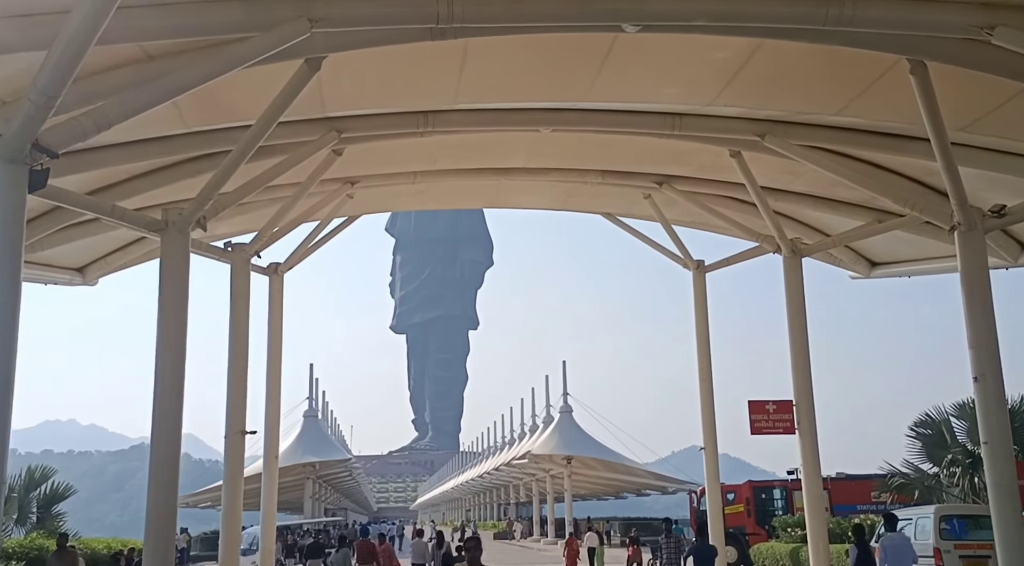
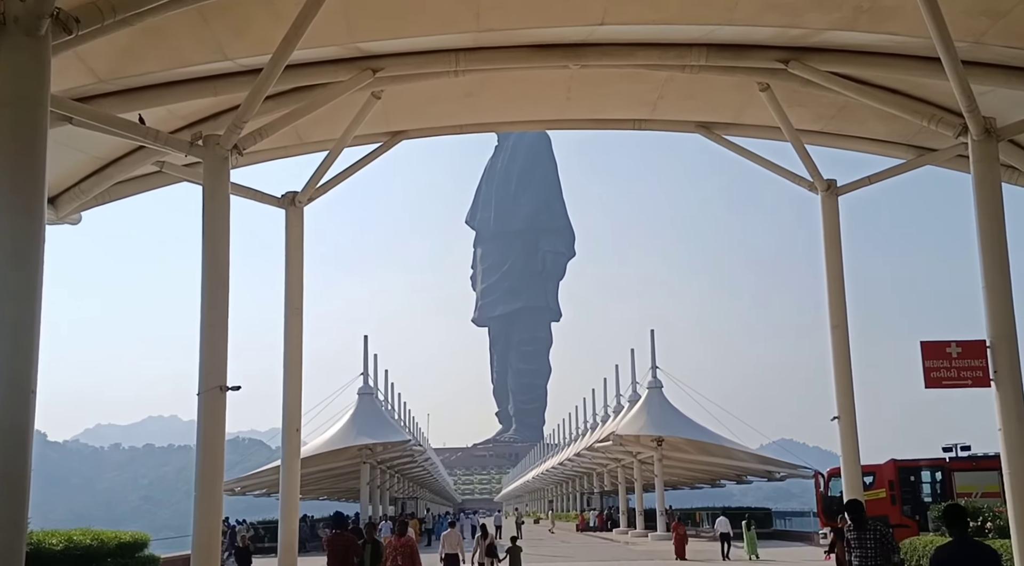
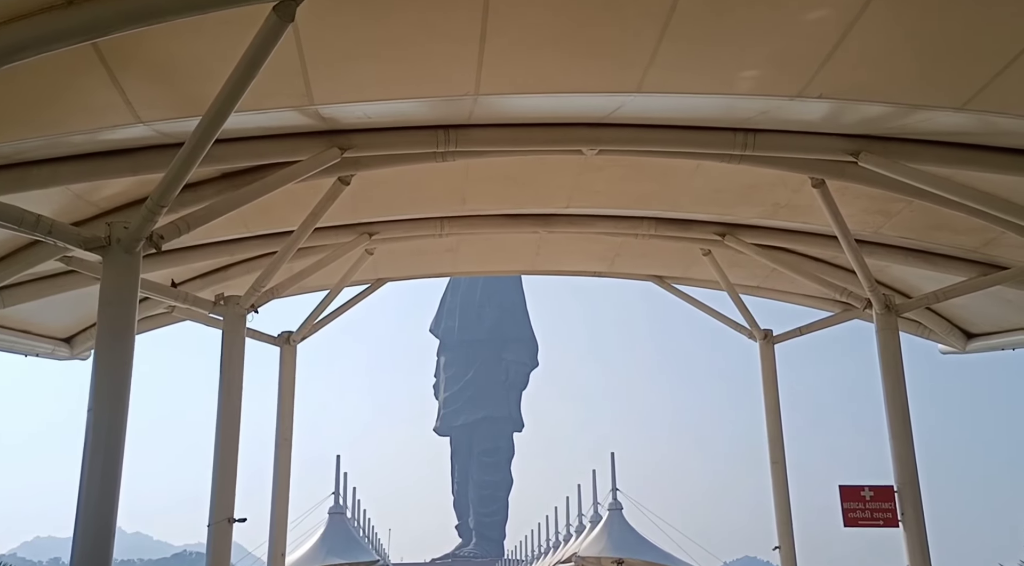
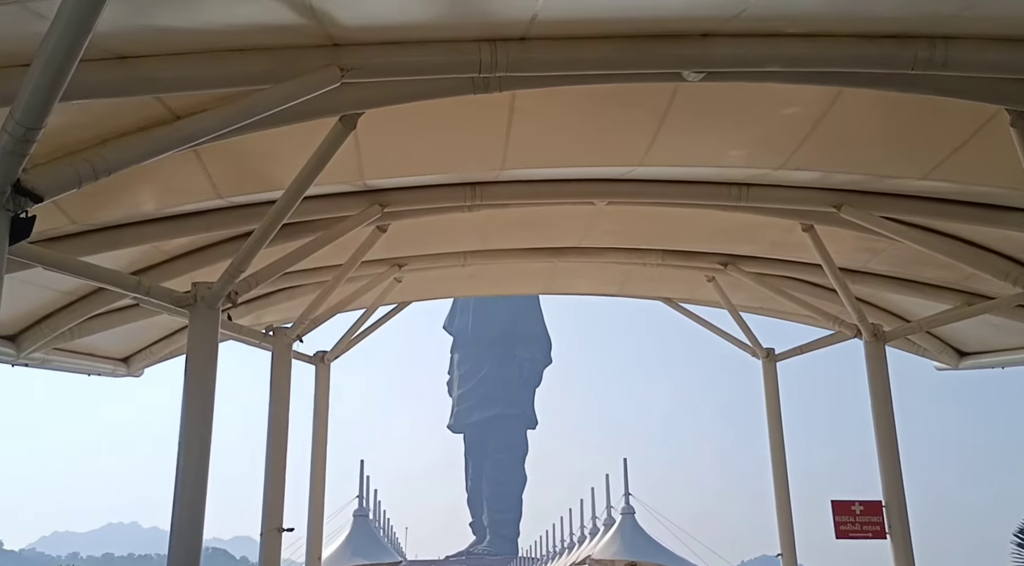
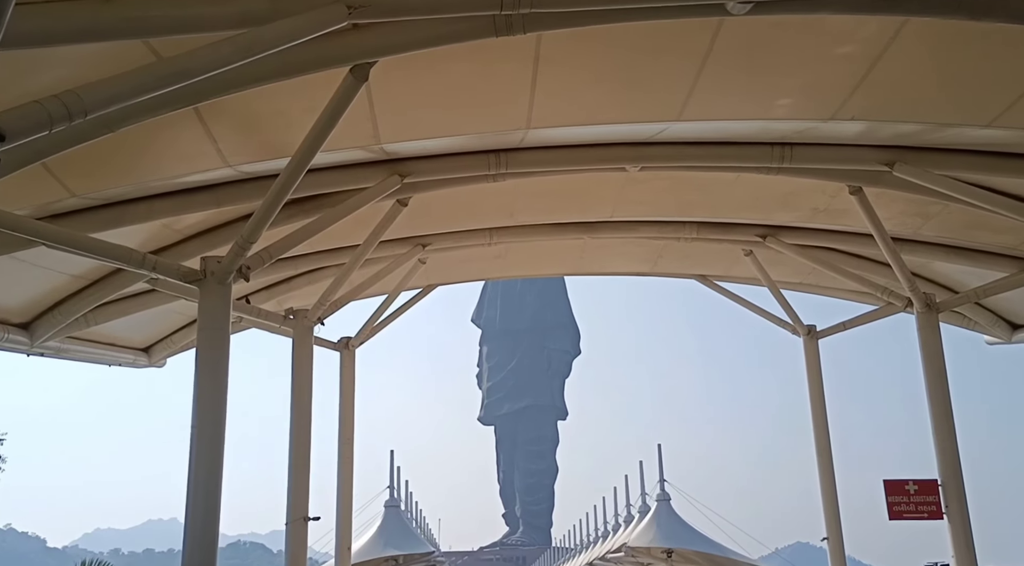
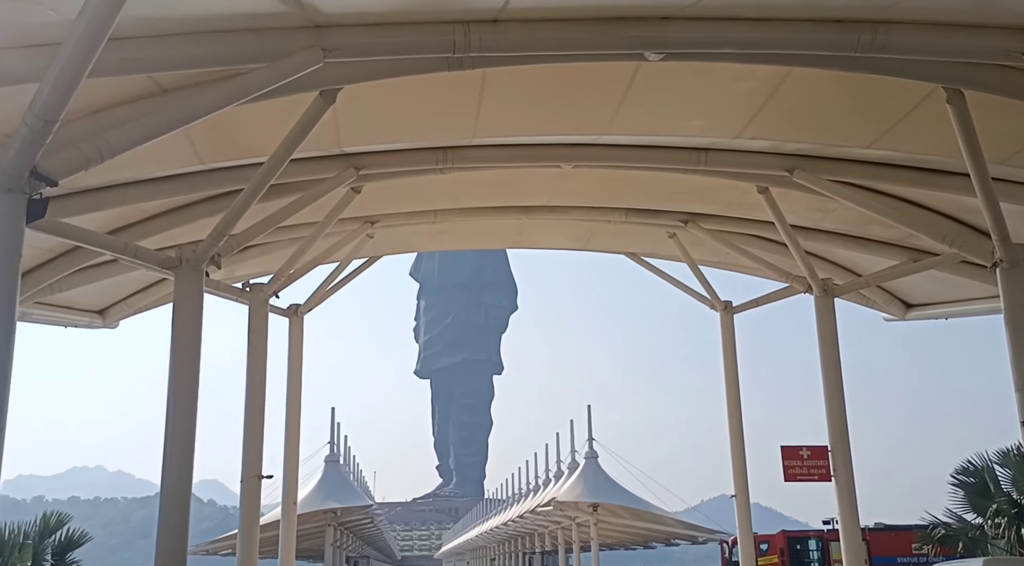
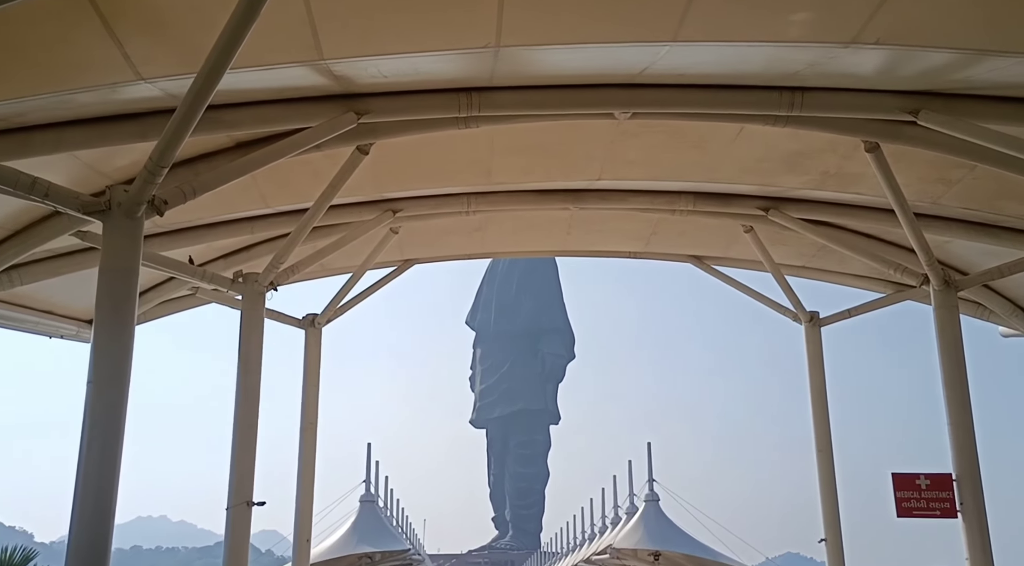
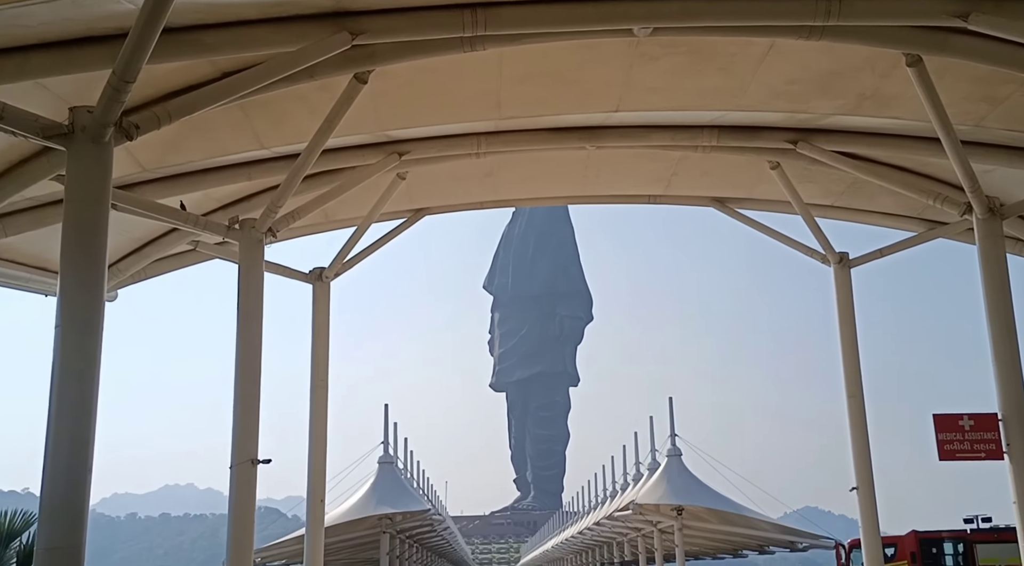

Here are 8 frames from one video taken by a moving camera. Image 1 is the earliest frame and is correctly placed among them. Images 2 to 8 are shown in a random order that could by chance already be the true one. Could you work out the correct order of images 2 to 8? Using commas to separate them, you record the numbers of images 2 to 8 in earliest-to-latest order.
6, 4, 5, 3, 7, 8, 2
